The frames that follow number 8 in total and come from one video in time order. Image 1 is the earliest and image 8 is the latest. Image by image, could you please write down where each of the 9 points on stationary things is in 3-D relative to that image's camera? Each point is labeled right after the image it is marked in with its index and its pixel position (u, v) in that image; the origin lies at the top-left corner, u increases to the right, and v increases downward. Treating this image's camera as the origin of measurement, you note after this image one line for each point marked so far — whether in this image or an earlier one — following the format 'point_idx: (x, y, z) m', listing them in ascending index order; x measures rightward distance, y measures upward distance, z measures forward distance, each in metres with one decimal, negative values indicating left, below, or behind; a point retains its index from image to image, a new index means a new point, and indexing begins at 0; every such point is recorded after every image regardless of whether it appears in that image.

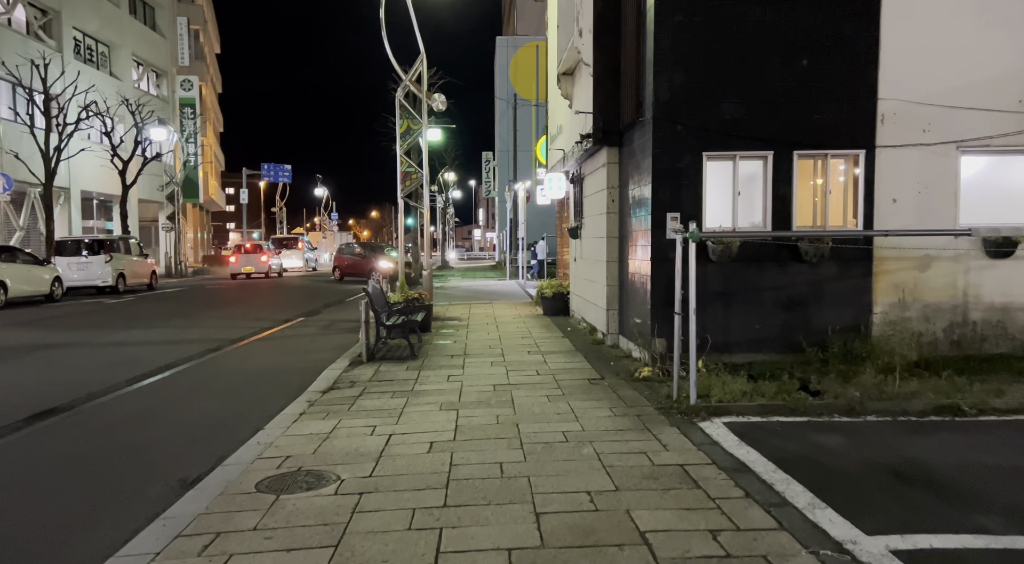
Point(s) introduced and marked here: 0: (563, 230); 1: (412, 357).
0: (+1.2, +1.6, +19.7) m
1: (-1.4, -1.1, +11.4) m
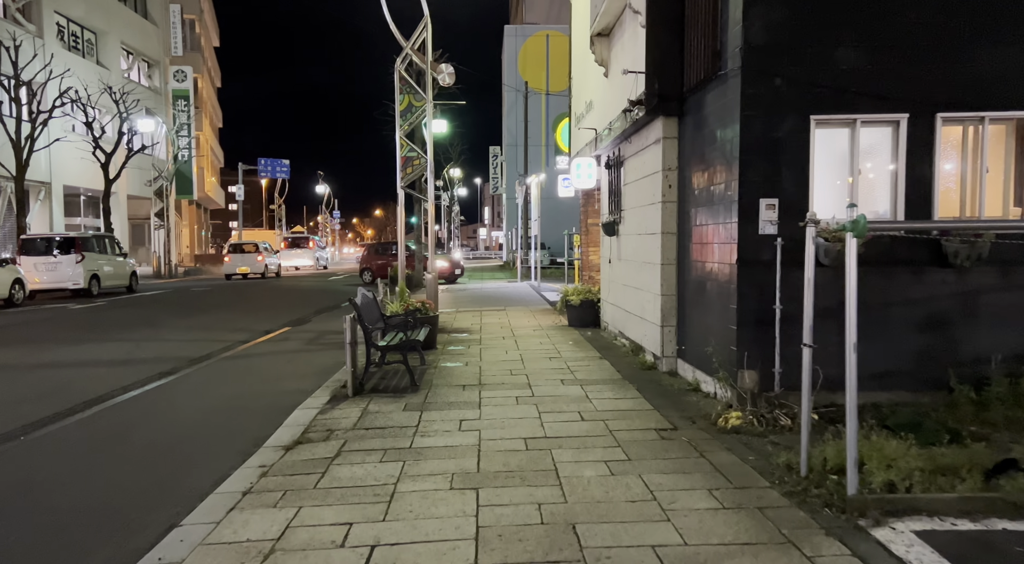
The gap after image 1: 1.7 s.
0: (+1.6, +1.5, +17.1) m
1: (-1.1, -1.2, +8.8) m
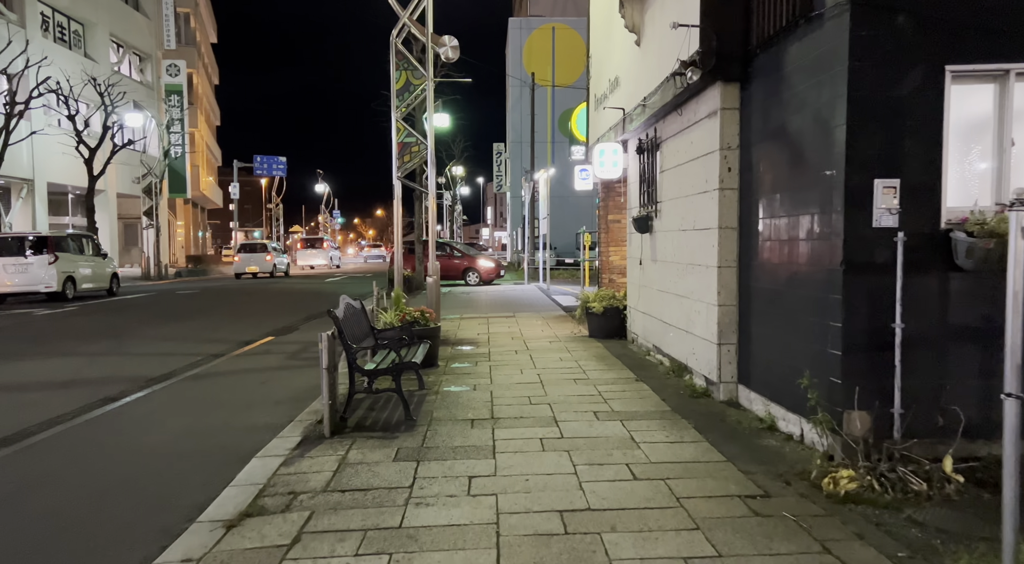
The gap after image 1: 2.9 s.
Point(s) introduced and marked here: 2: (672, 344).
0: (+1.8, +1.4, +15.2) m
1: (-0.9, -1.2, +6.9) m
2: (+1.9, -0.7, +9.3) m
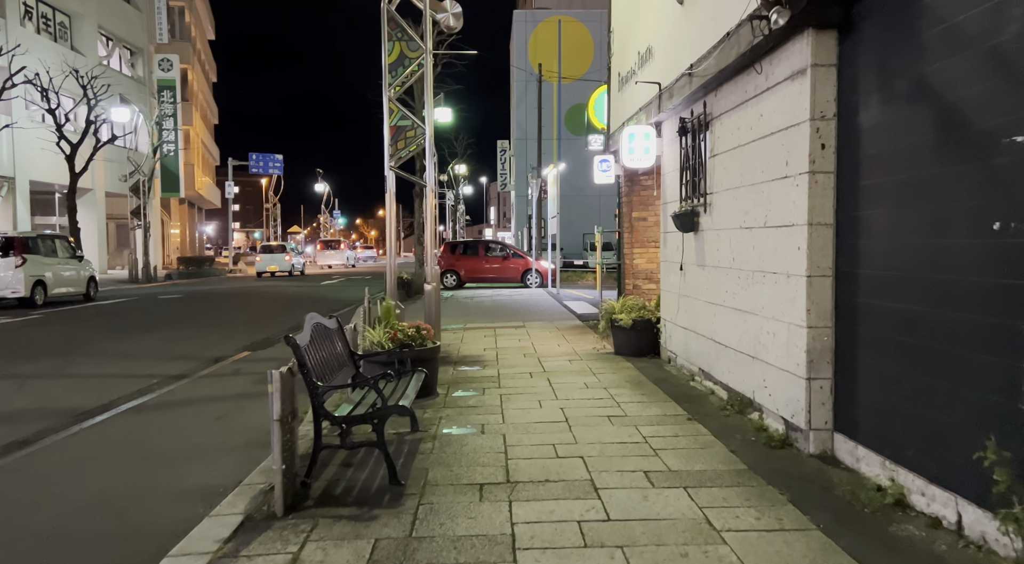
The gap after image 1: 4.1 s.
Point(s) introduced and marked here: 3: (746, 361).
0: (+2.0, +1.3, +13.3) m
1: (-0.8, -1.4, +5.1) m
2: (+2.1, -0.8, +7.4) m
3: (+2.1, -0.7, +7.0) m
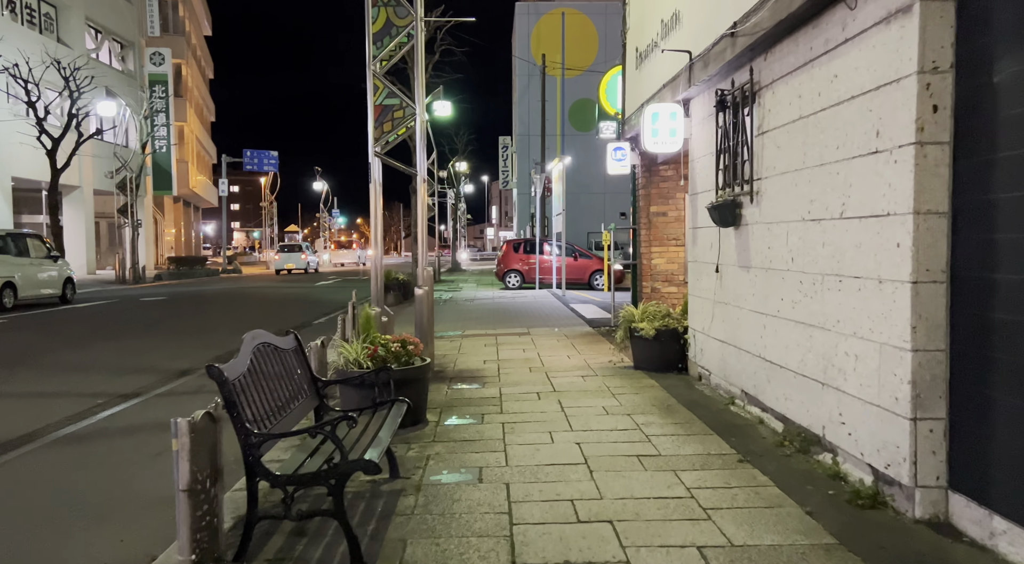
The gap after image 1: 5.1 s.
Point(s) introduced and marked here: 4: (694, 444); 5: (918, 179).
0: (+2.1, +1.3, +11.9) m
1: (-0.7, -1.4, +3.6) m
2: (+2.1, -0.9, +6.0) m
3: (+2.1, -0.7, +5.5) m
4: (+1.4, -1.2, +6.0) m
5: (+2.2, +0.5, +4.2) m
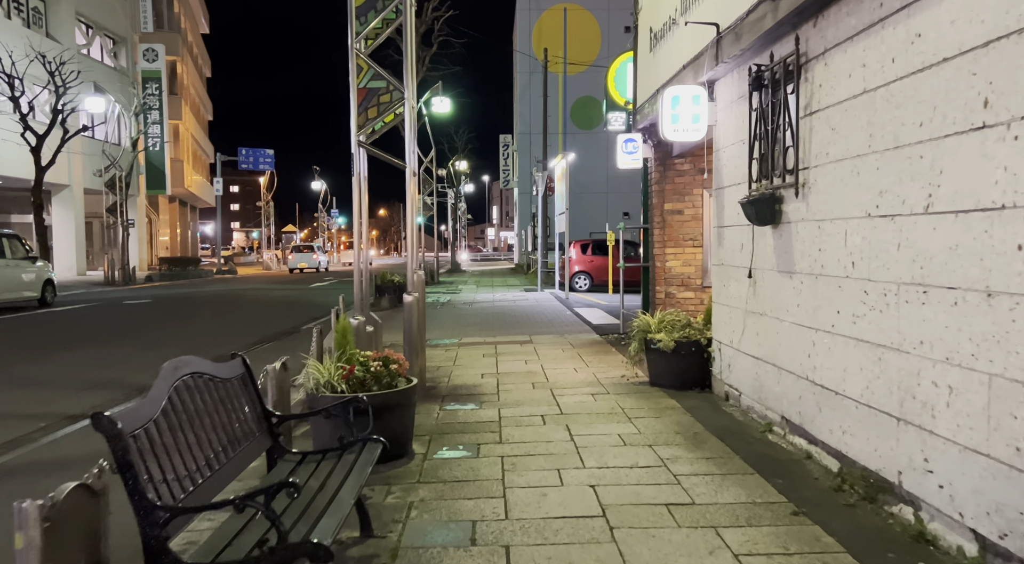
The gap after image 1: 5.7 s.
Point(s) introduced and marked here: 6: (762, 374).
0: (+2.1, +1.2, +10.8) m
1: (-0.7, -1.5, +2.6) m
2: (+2.1, -0.9, +4.9) m
3: (+2.1, -0.8, +4.5) m
4: (+1.4, -1.3, +4.9) m
5: (+2.2, +0.5, +3.1) m
6: (+2.1, -0.8, +6.5) m
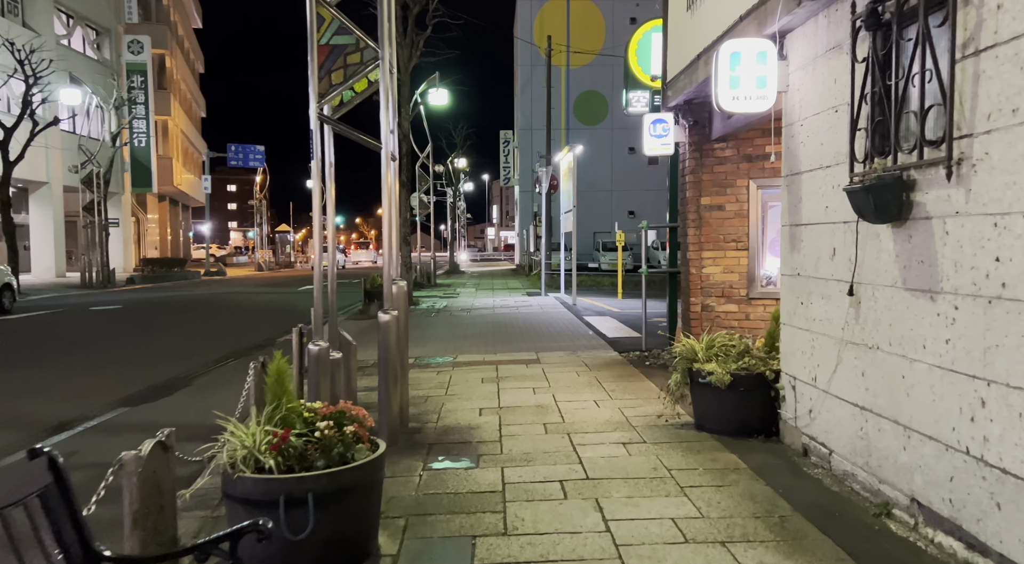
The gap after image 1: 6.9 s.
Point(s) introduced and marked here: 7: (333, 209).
0: (+2.1, +1.1, +8.9) m
1: (-0.7, -1.6, +0.7) m
2: (+2.2, -1.1, +3.0) m
3: (+2.2, -0.9, +2.6) m
4: (+1.4, -1.4, +3.0) m
5: (+2.2, +0.4, +1.2) m
6: (+2.1, -0.9, +4.7) m
7: (-1.6, +0.6, +7.1) m
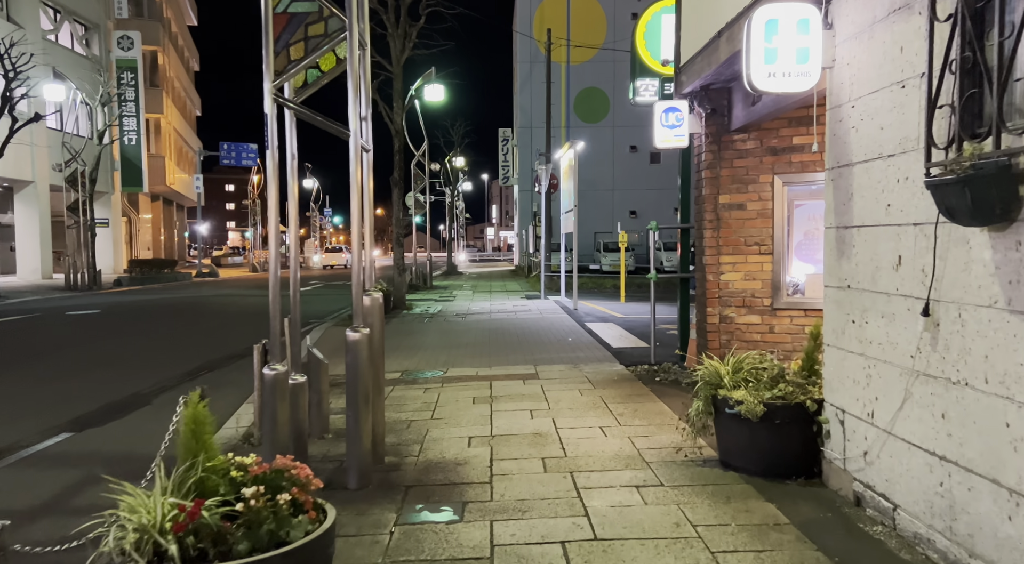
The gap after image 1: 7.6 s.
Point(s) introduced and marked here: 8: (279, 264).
0: (+2.1, +1.0, +7.9) m
1: (-0.7, -1.7, -0.3) m
2: (+2.1, -1.2, +2.0) m
3: (+2.1, -1.0, +1.6) m
4: (+1.4, -1.5, +2.0) m
5: (+2.2, +0.3, +0.2) m
6: (+2.1, -1.0, +3.6) m
7: (-1.7, +0.5, +6.1) m
8: (-1.7, +0.2, +6.3) m
